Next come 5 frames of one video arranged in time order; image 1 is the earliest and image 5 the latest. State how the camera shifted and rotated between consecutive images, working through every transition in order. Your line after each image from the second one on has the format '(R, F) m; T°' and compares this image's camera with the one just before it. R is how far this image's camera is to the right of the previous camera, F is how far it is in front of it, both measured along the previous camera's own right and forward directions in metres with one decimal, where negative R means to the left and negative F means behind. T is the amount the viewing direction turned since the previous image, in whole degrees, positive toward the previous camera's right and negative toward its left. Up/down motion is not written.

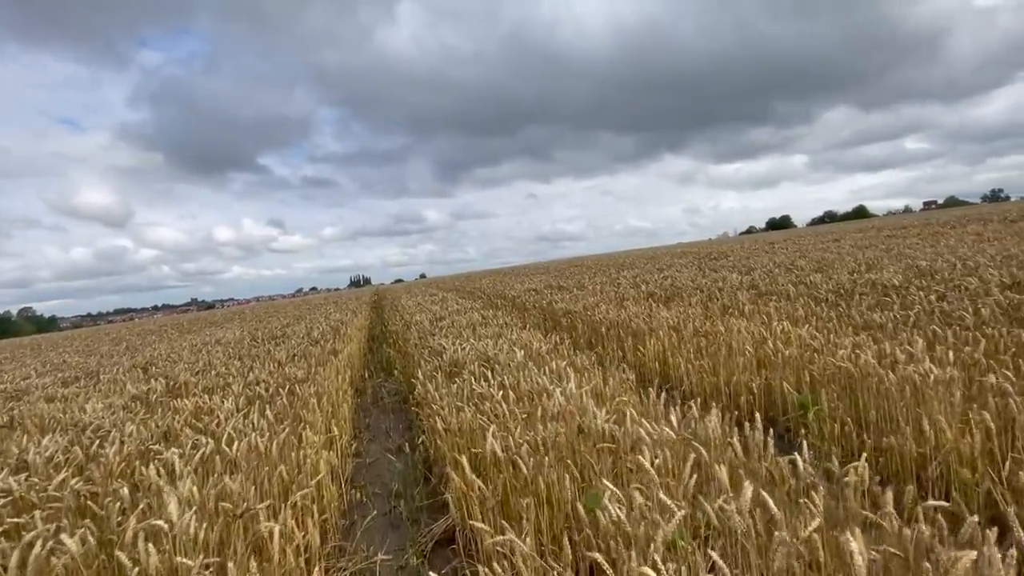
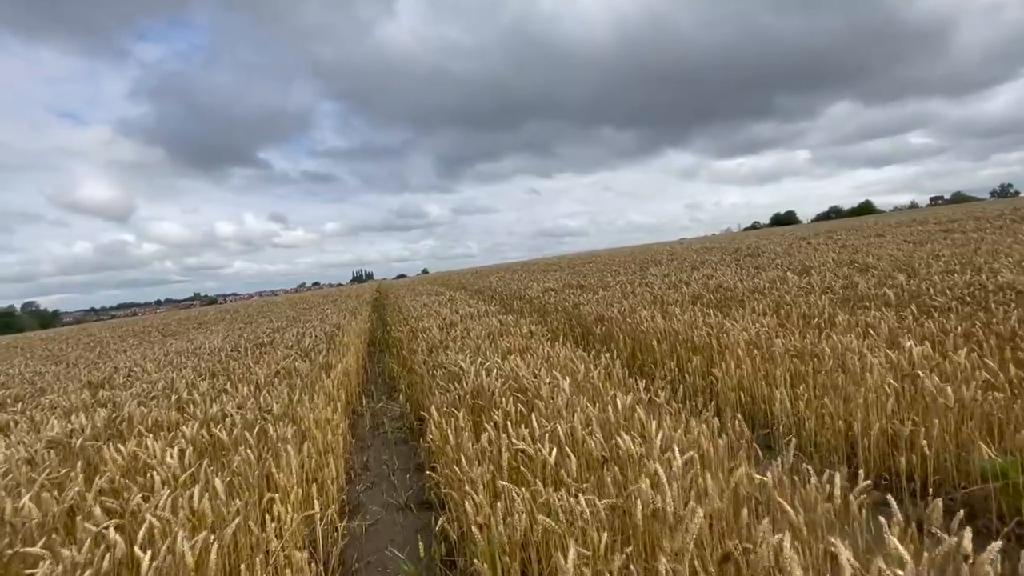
(-0.3, +1.0) m; 0°
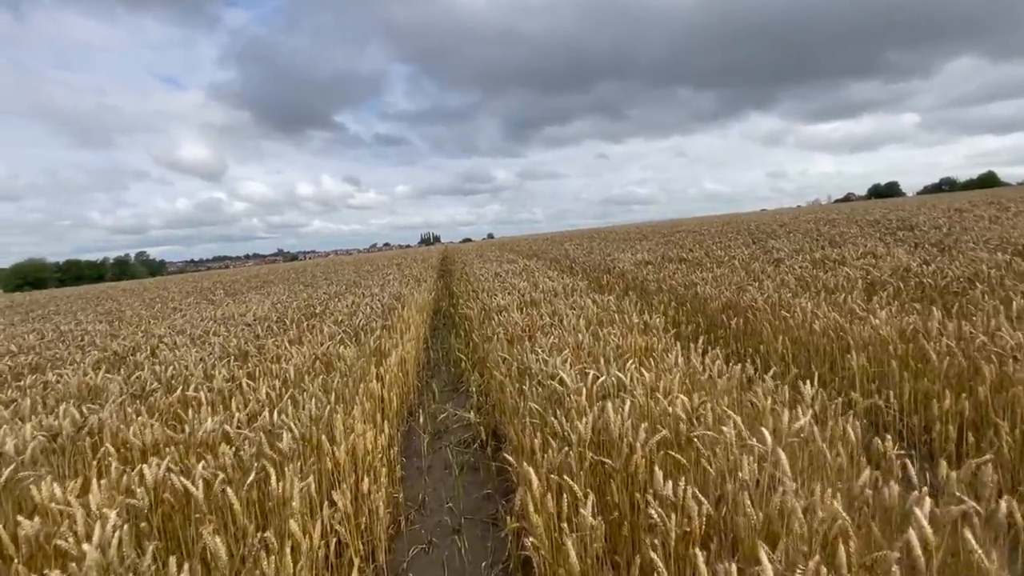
(-0.4, +1.3) m; -7°
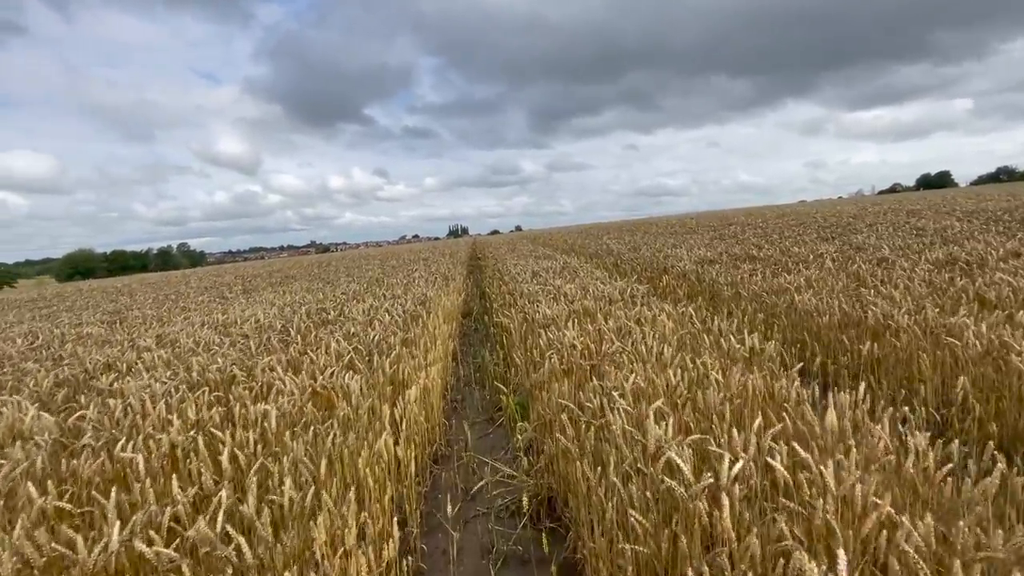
(-0.2, +1.0) m; -3°
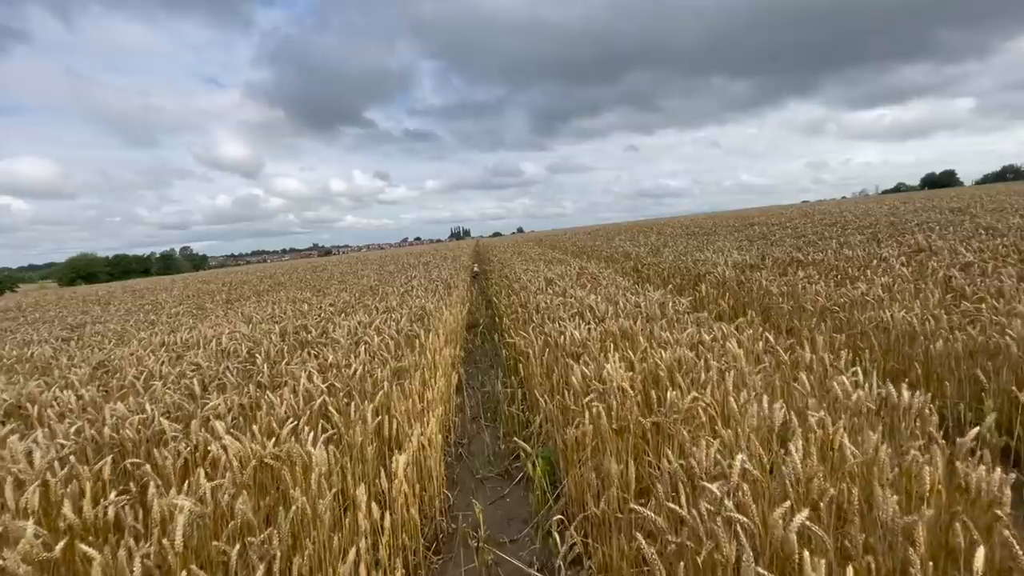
(-0.1, +0.9) m; 0°
